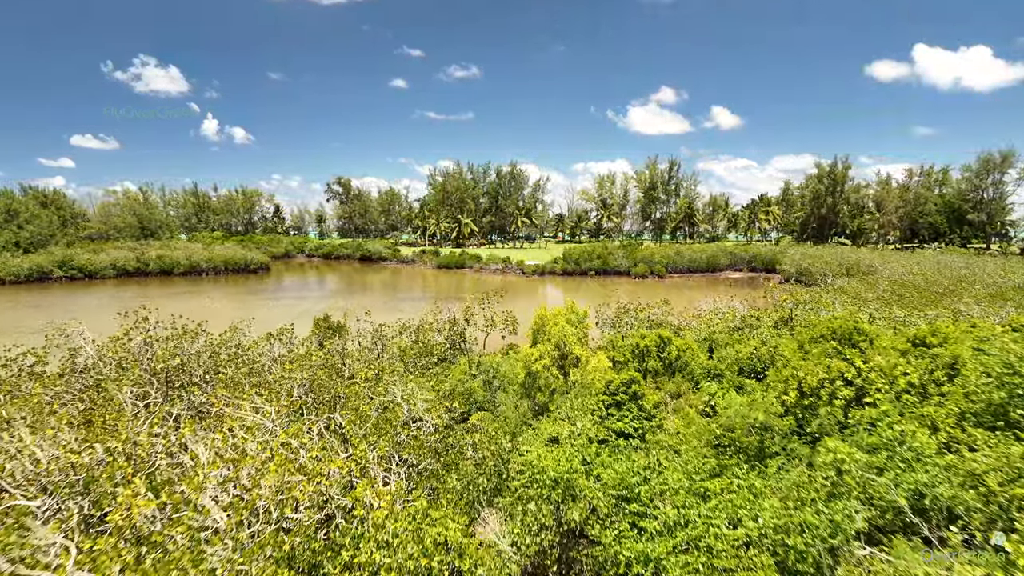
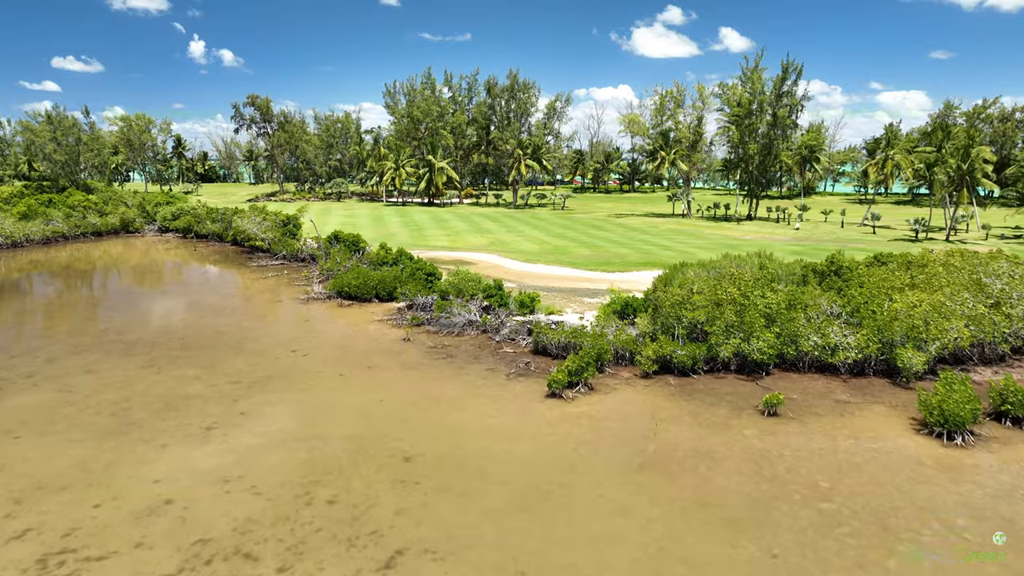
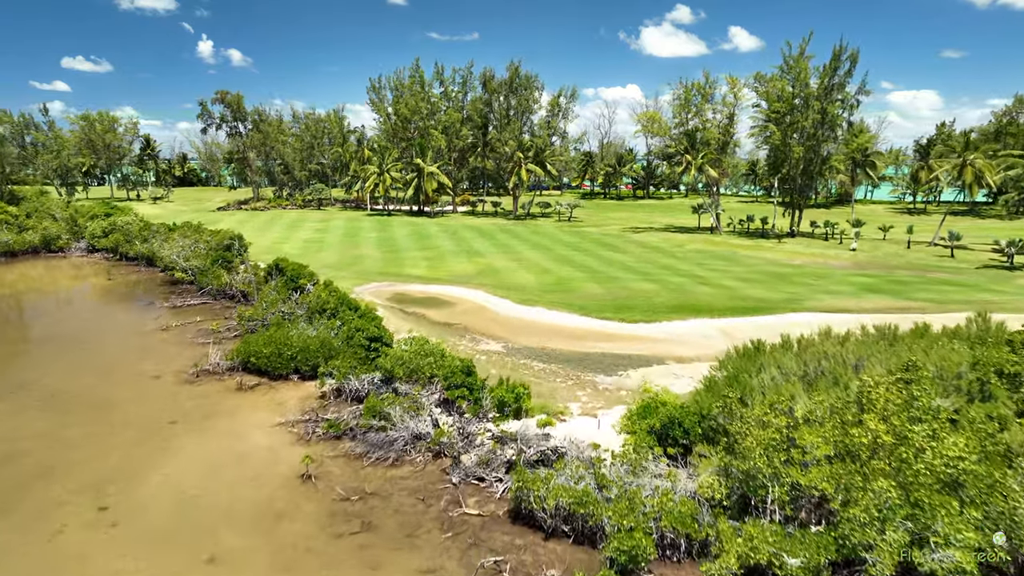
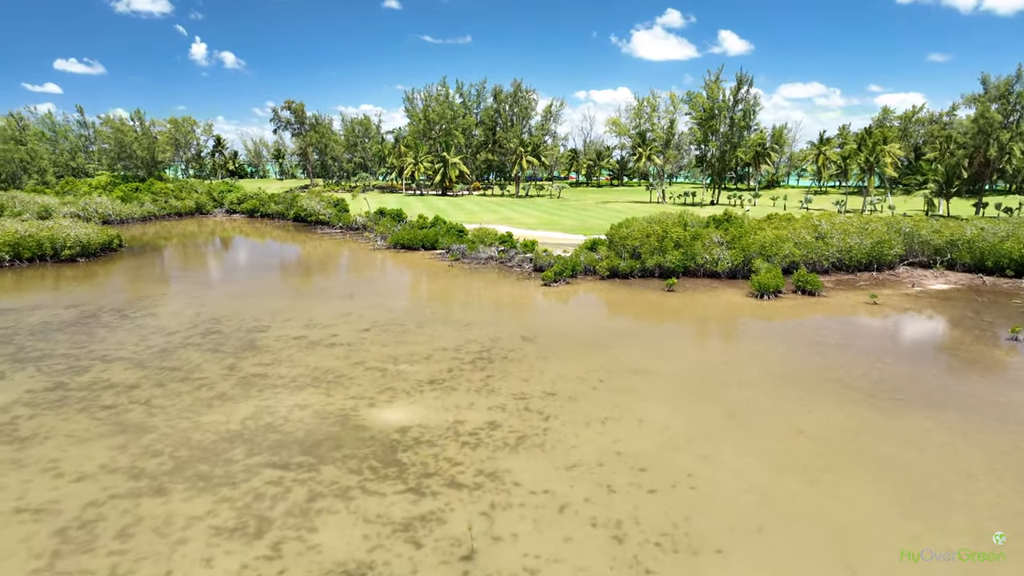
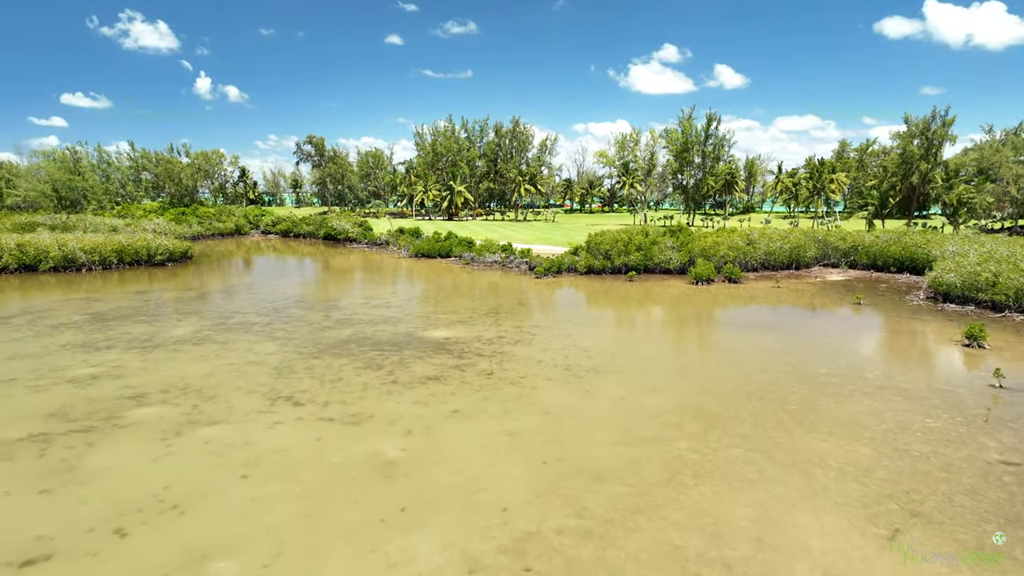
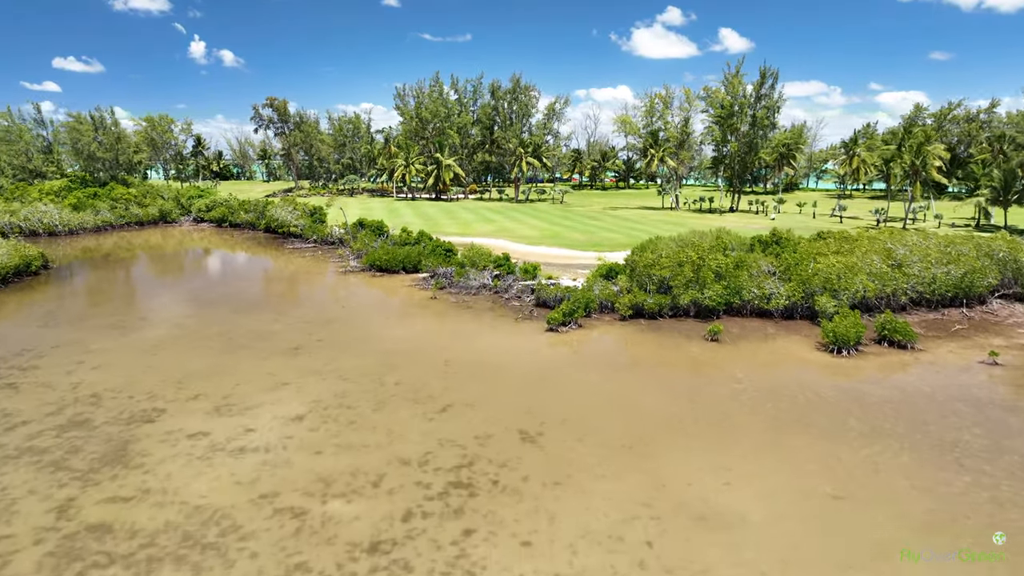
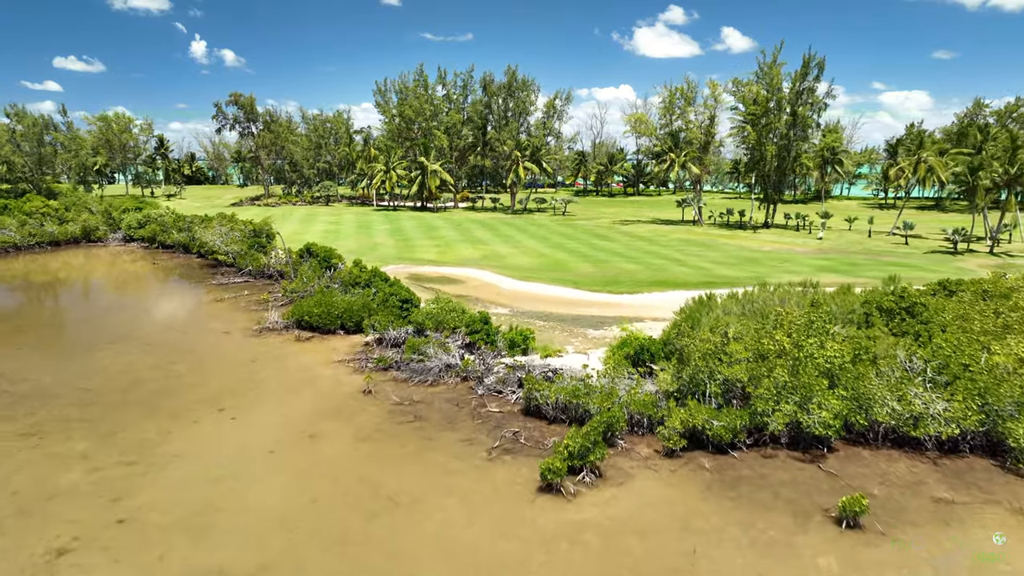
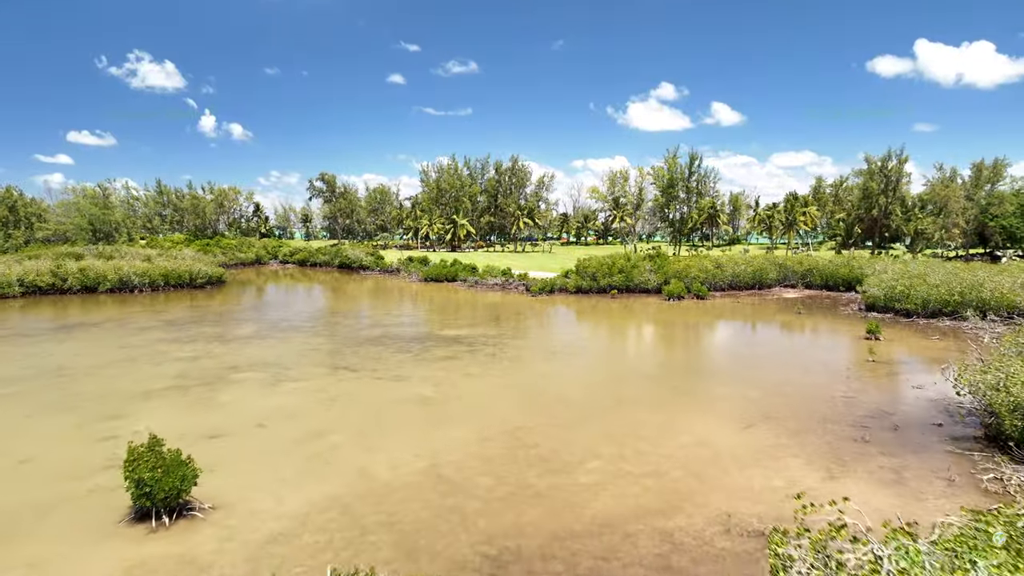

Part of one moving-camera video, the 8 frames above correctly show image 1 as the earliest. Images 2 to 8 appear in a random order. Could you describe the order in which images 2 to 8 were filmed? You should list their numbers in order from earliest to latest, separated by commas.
8, 5, 4, 6, 2, 7, 3
